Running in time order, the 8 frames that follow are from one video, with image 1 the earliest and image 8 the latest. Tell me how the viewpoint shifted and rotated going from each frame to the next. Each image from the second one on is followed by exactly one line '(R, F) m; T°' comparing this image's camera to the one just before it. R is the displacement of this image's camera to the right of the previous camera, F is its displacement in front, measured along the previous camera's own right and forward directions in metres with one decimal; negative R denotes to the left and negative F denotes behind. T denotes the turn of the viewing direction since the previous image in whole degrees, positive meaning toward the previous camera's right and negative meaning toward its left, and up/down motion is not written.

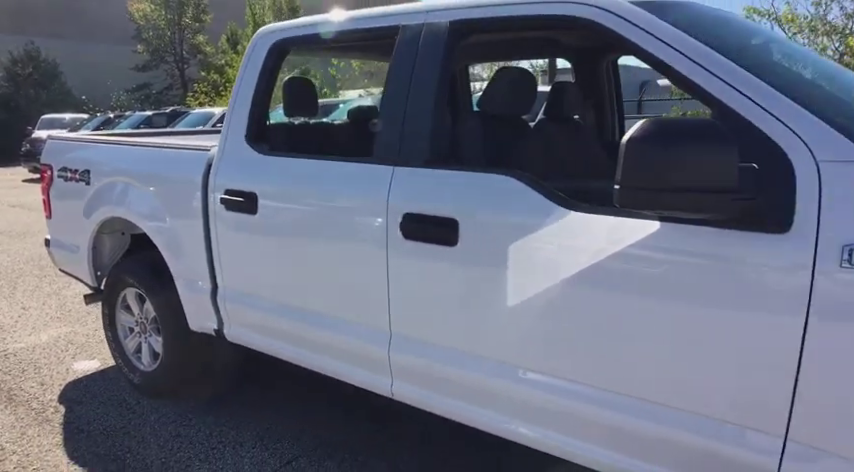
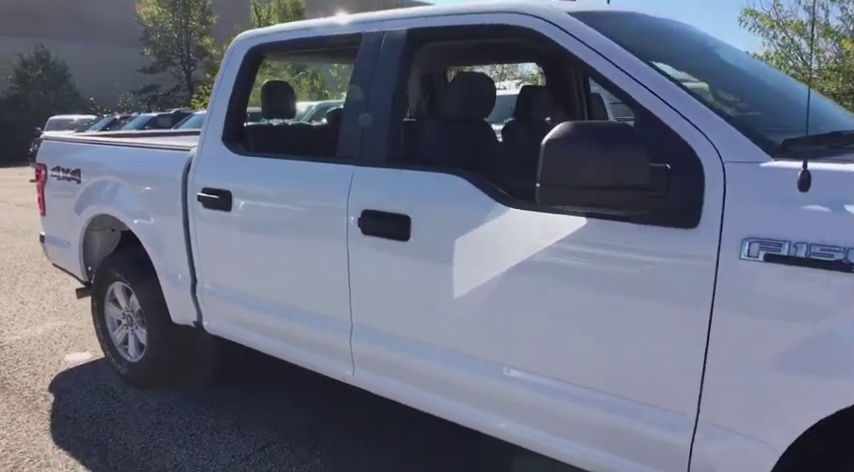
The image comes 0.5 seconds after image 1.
(+0.2, -0.1) m; -1°
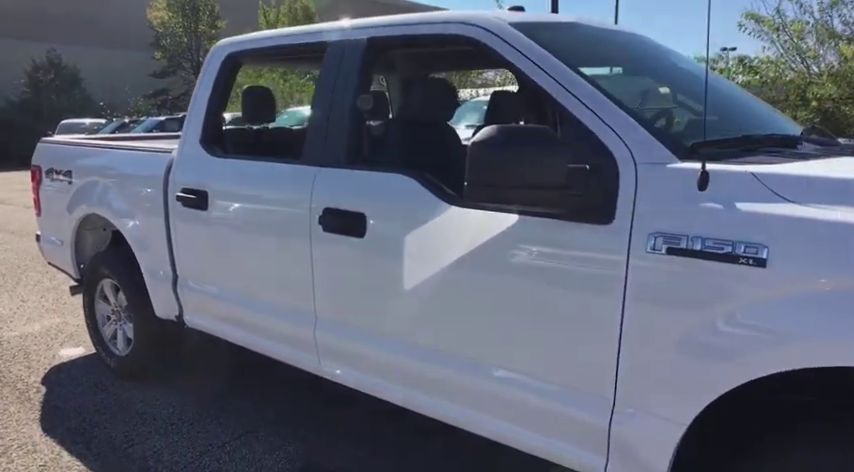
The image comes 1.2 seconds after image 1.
(+0.2, -0.1) m; -1°
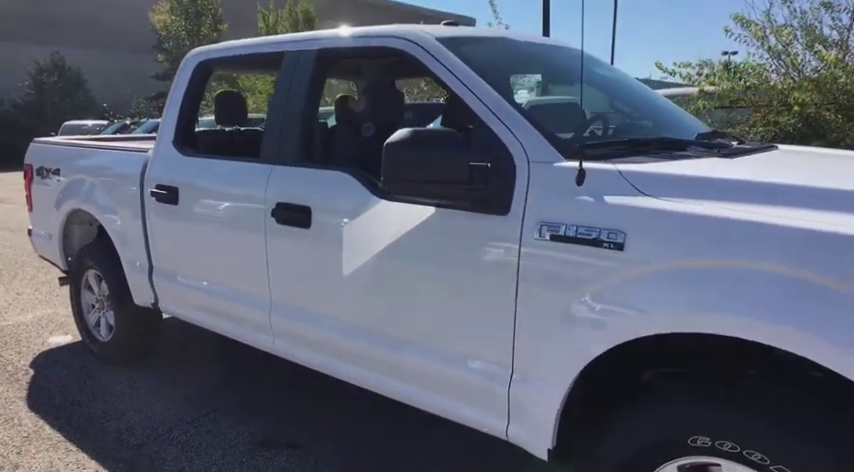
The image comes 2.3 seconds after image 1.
(+0.3, -0.3) m; 0°
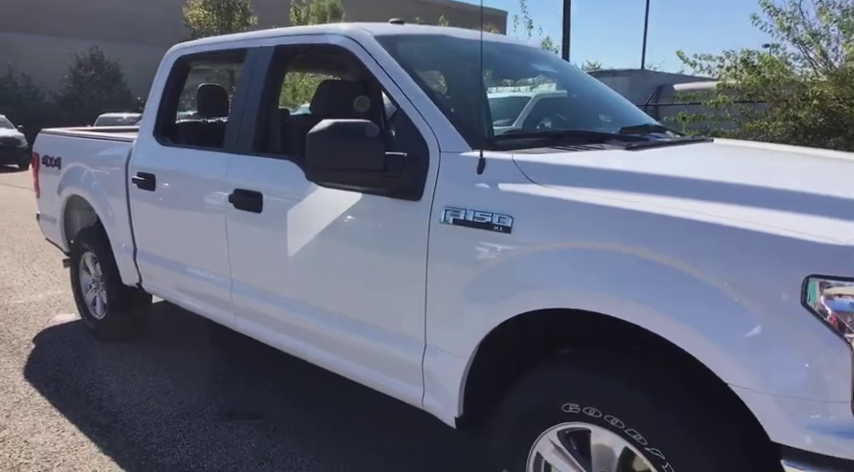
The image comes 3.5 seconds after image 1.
(+0.4, -0.2) m; -3°
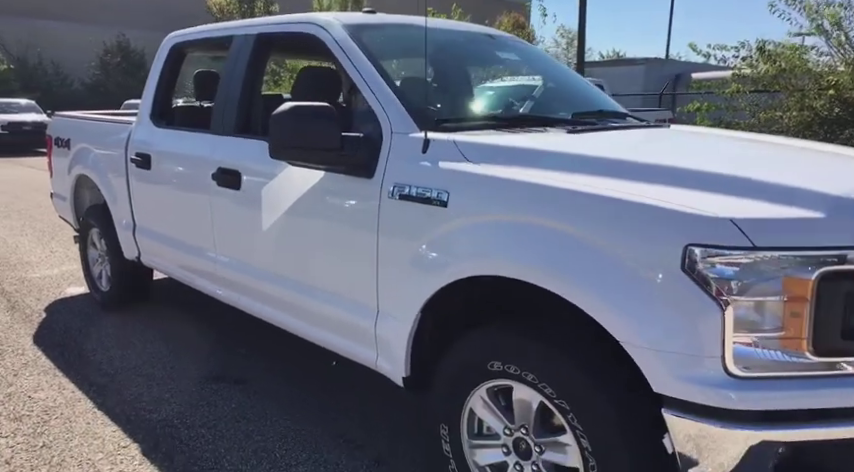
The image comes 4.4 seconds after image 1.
(+0.3, -0.2) m; -2°
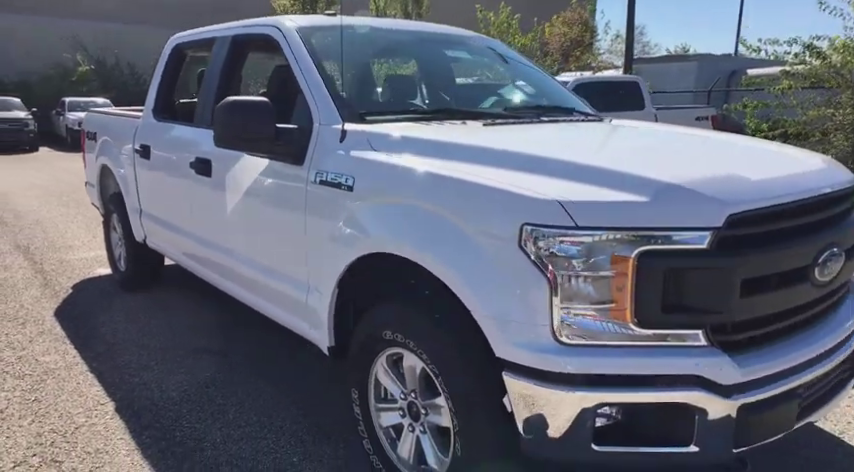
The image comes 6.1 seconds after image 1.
(+0.6, -0.2) m; -6°
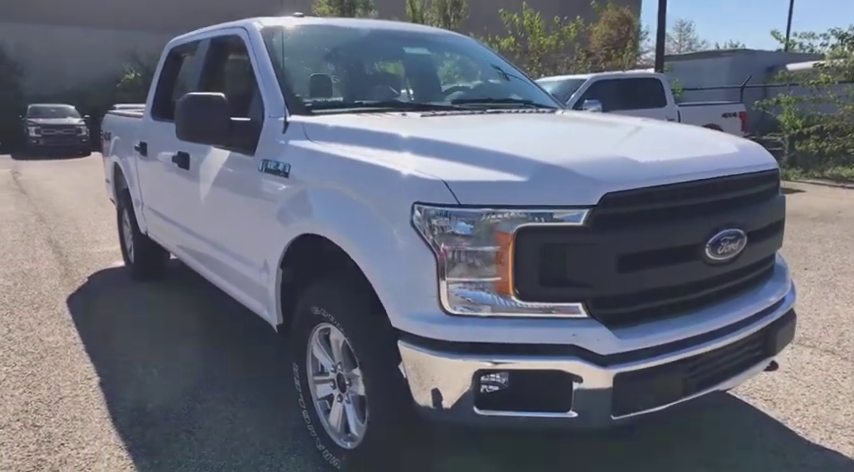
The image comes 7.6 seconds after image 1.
(+0.5, -0.1) m; -4°
